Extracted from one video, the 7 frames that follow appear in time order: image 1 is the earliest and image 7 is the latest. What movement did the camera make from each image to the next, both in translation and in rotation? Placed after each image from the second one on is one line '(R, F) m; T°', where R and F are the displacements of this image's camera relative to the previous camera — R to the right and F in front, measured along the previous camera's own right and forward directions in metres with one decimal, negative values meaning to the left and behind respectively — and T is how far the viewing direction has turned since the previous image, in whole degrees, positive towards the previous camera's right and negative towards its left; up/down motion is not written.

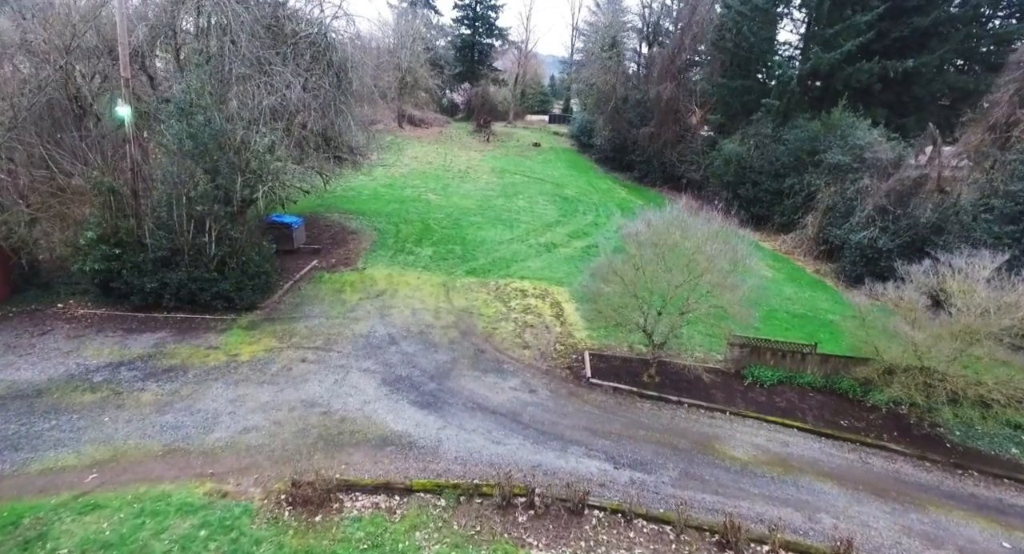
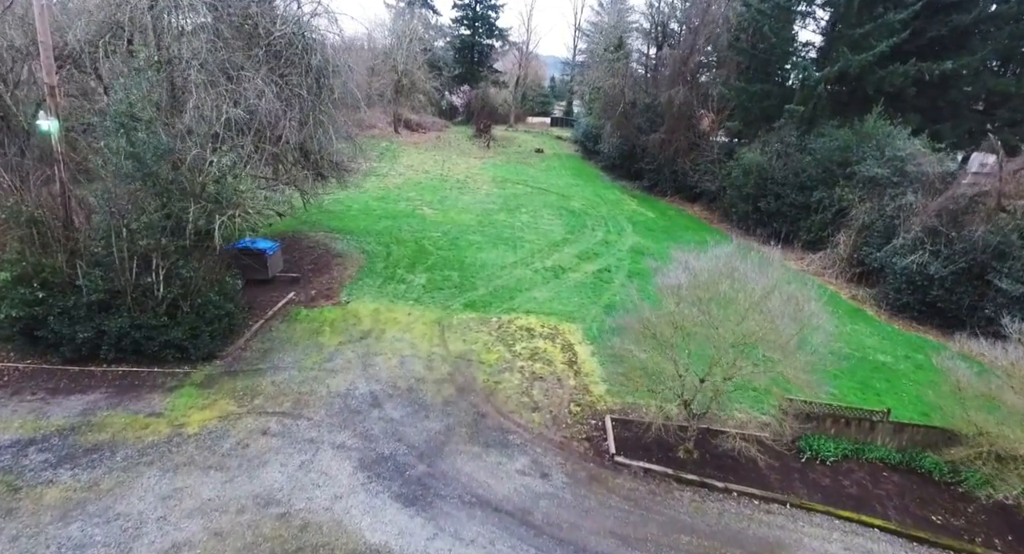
(-0.1, +1.3) m; 0°
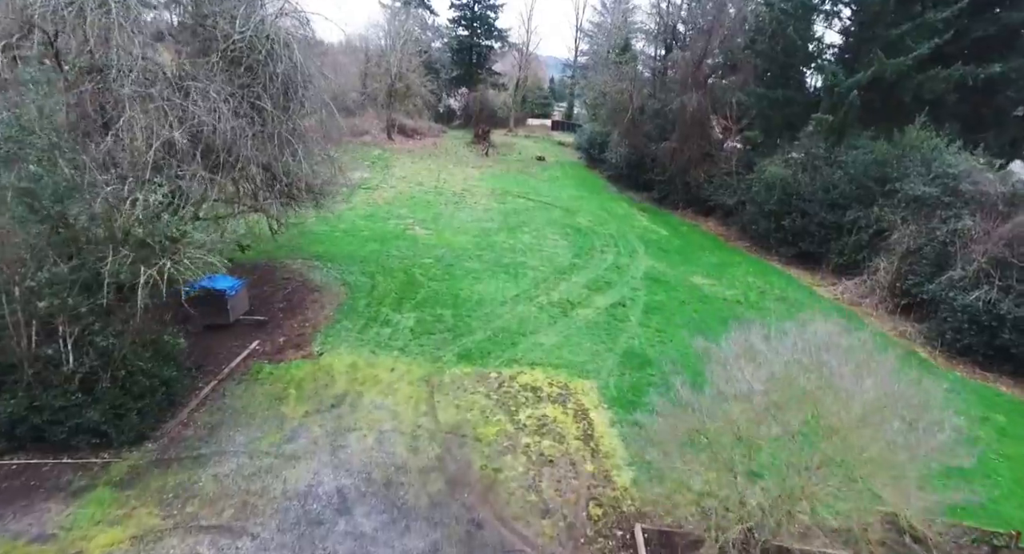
(0.0, +1.4) m; 0°
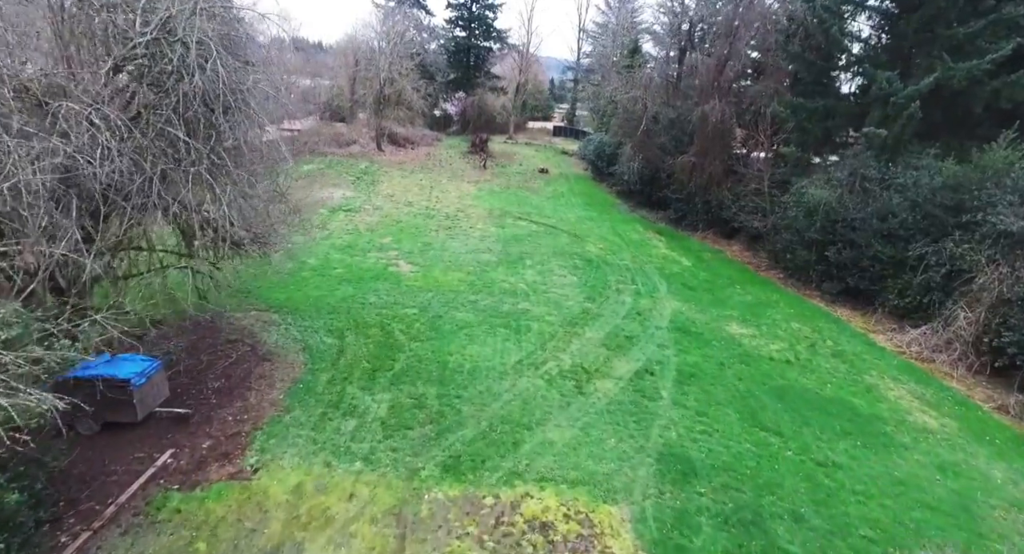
(0.0, +2.1) m; 0°
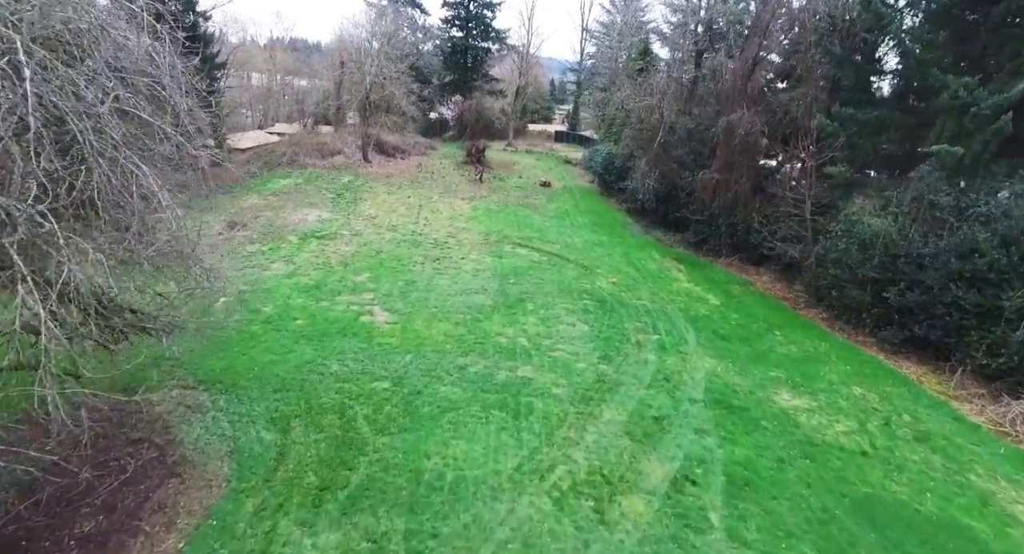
(0.0, +2.1) m; 0°
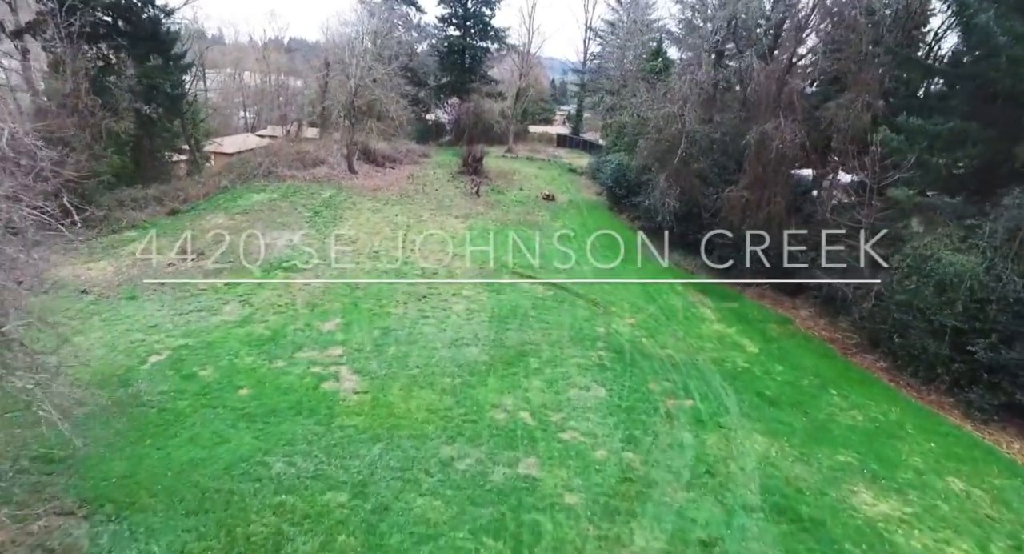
(0.0, +2.0) m; 0°
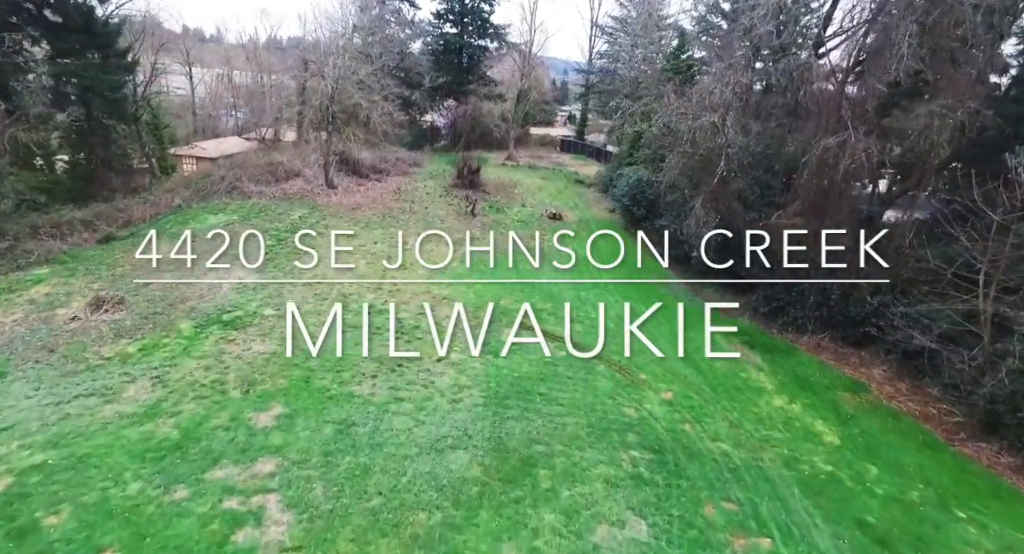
(0.0, +2.6) m; 0°
